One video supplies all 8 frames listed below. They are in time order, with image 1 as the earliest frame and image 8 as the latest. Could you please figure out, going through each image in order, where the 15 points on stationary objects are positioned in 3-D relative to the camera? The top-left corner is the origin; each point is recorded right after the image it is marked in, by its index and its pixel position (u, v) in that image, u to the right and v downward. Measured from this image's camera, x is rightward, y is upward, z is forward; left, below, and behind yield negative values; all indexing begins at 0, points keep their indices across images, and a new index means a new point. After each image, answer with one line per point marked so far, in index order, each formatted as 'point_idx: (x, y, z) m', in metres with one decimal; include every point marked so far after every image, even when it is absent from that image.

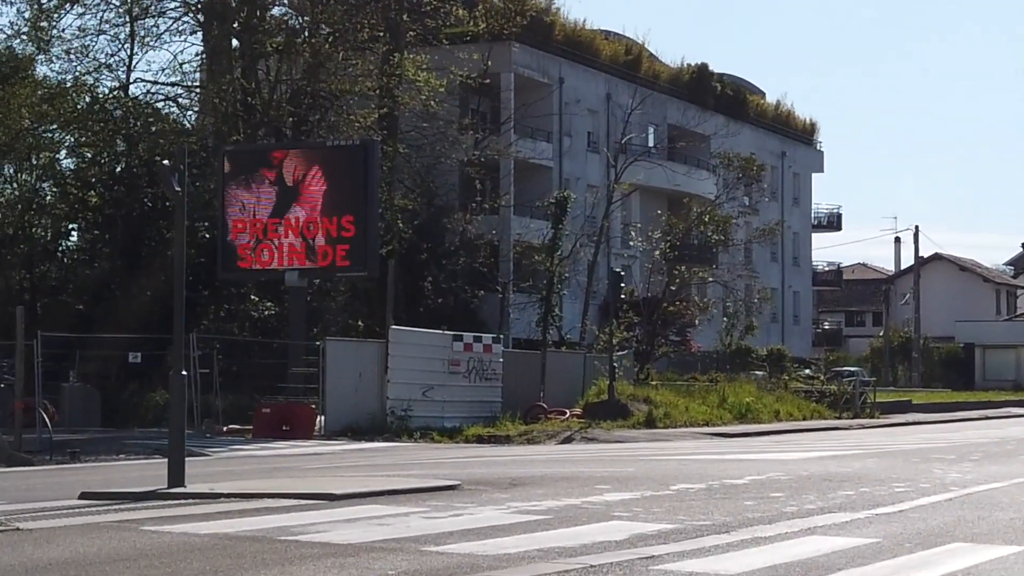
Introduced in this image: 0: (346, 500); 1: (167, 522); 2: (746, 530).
0: (-1.2, -1.6, +10.0) m
1: (-2.1, -1.4, +8.3) m
2: (+1.6, -1.7, +9.7) m
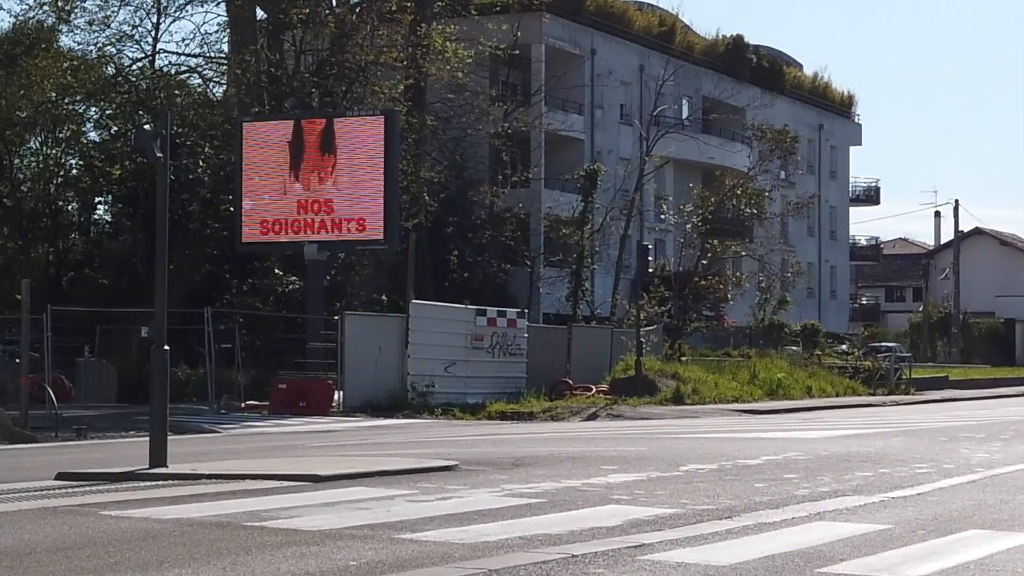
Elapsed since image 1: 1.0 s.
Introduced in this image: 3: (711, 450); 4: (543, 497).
0: (-1.2, -1.4, +9.6) m
1: (-2.2, -1.3, +7.9) m
2: (+1.6, -1.5, +9.1) m
3: (+2.2, -1.7, +14.8) m
4: (+0.2, -1.5, +9.6) m
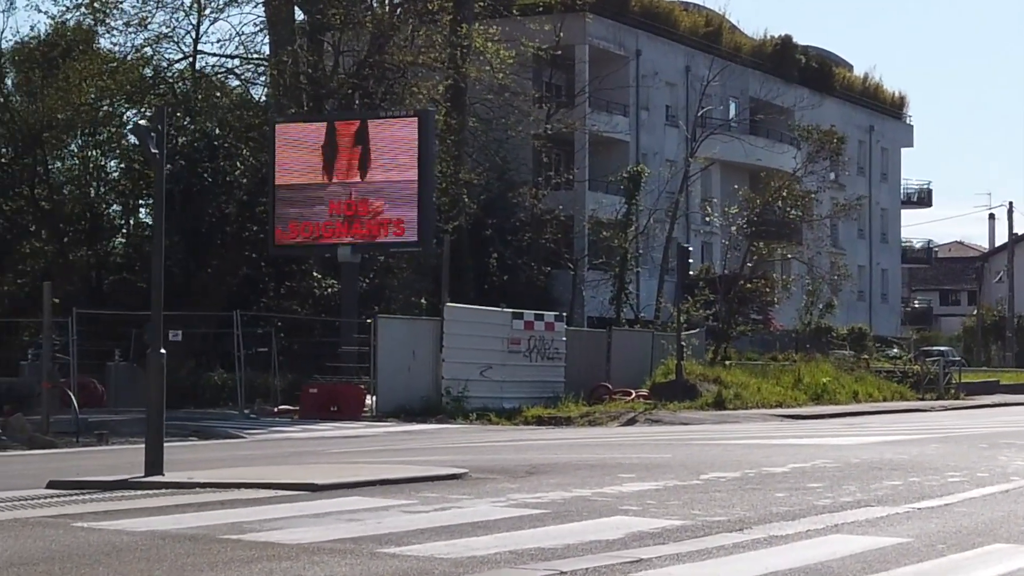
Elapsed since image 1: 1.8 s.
0: (-1.2, -1.4, +9.2) m
1: (-2.2, -1.3, +7.5) m
2: (+1.6, -1.5, +8.7) m
3: (+2.4, -1.8, +14.3) m
4: (+0.2, -1.5, +9.2) m
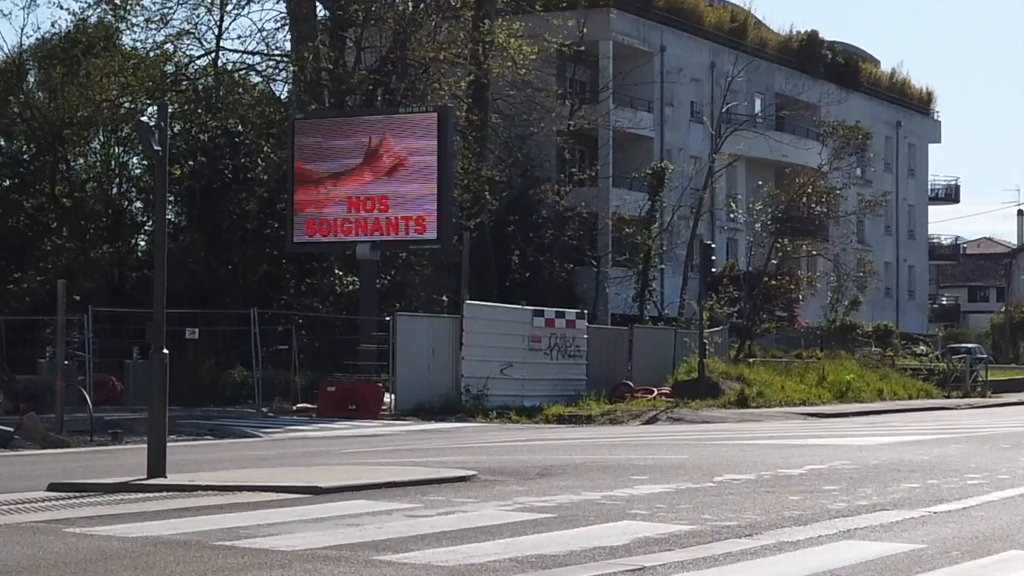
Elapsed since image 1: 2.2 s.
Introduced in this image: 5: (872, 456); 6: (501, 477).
0: (-1.2, -1.4, +9.0) m
1: (-2.2, -1.3, +7.4) m
2: (+1.6, -1.5, +8.4) m
3: (+2.5, -1.7, +14.1) m
4: (+0.3, -1.5, +9.0) m
5: (+3.8, -1.8, +14.3) m
6: (-0.1, -1.5, +11.0) m
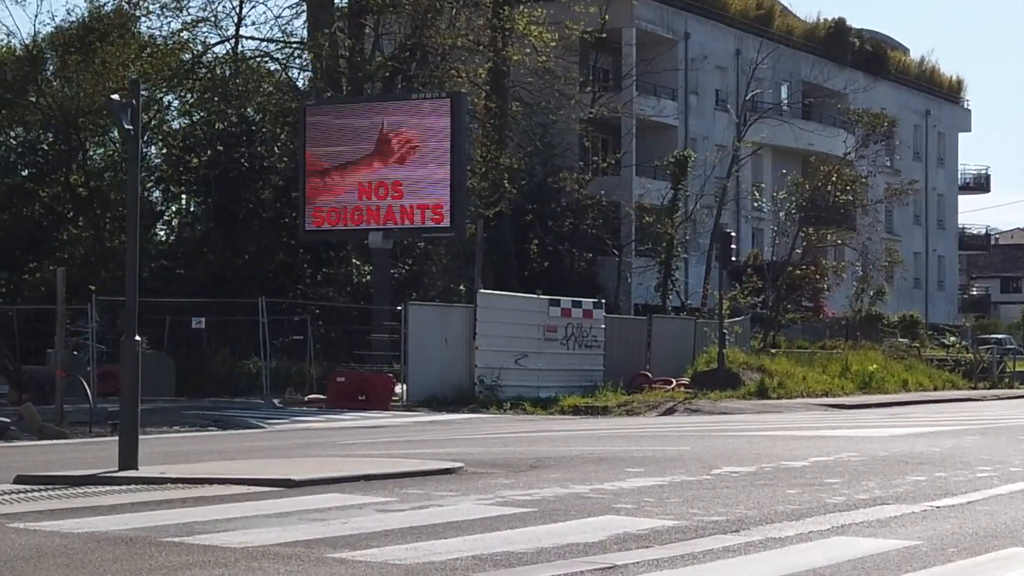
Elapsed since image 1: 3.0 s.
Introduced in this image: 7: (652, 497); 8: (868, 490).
0: (-1.3, -1.3, +8.7) m
1: (-2.4, -1.2, +7.1) m
2: (+1.5, -1.4, +8.1) m
3: (+2.5, -1.6, +13.7) m
4: (+0.2, -1.4, +8.7) m
5: (+3.7, -1.6, +13.9) m
6: (-0.2, -1.4, +10.7) m
7: (+0.9, -1.4, +9.3) m
8: (+2.6, -1.5, +10.2) m
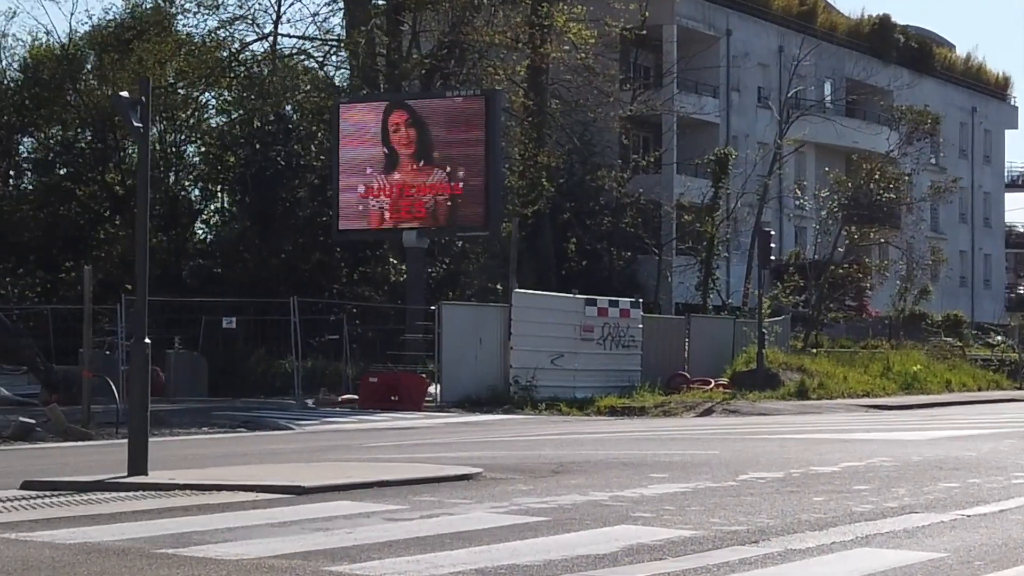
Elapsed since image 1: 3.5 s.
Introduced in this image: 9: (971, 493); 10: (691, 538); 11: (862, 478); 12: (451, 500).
0: (-1.2, -1.3, +8.5) m
1: (-2.3, -1.2, +6.9) m
2: (+1.5, -1.4, +7.8) m
3: (+2.7, -1.6, +13.3) m
4: (+0.2, -1.4, +8.4) m
5: (+4.0, -1.6, +13.5) m
6: (0.0, -1.4, +10.4) m
7: (+1.1, -1.4, +9.0) m
8: (+2.8, -1.5, +9.9) m
9: (+3.4, -1.5, +10.3) m
10: (+1.0, -1.4, +7.7) m
11: (+2.8, -1.5, +11.0) m
12: (-0.4, -1.3, +8.7) m
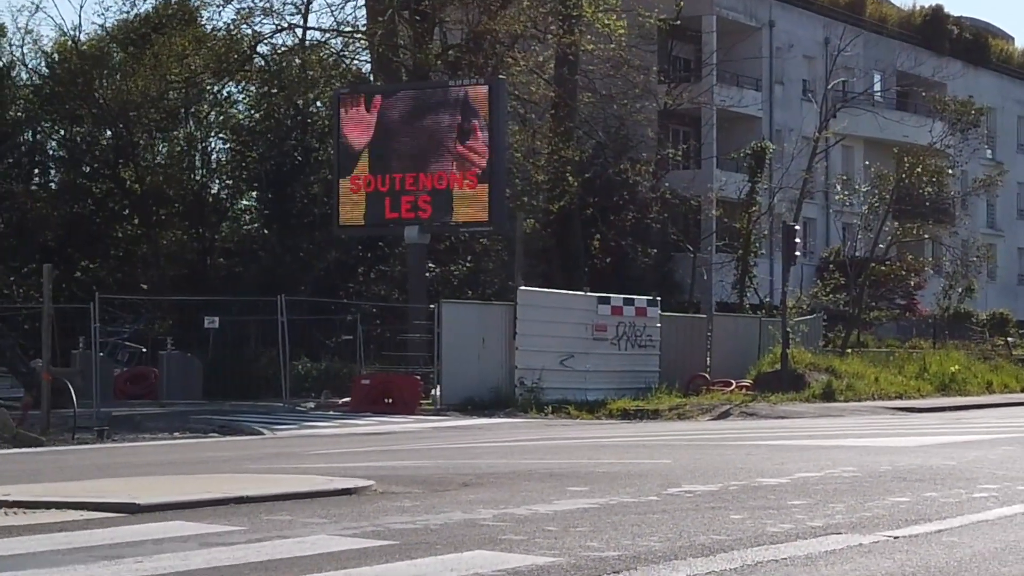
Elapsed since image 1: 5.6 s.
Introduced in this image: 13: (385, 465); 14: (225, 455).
0: (-2.0, -1.3, +7.7) m
1: (-3.2, -1.2, +6.2) m
2: (+0.7, -1.4, +6.8) m
3: (+2.2, -1.6, +12.3) m
4: (-0.6, -1.4, +7.5) m
5: (+3.4, -1.6, +12.5) m
6: (-0.7, -1.4, +9.5) m
7: (+0.3, -1.4, +8.1) m
8: (+2.0, -1.5, +8.9) m
9: (+2.7, -1.5, +9.3) m
10: (+0.2, -1.4, +6.8) m
11: (+2.1, -1.5, +10.0) m
12: (-1.2, -1.3, +7.9) m
13: (-1.1, -1.5, +11.9) m
14: (-2.9, -1.7, +14.1) m
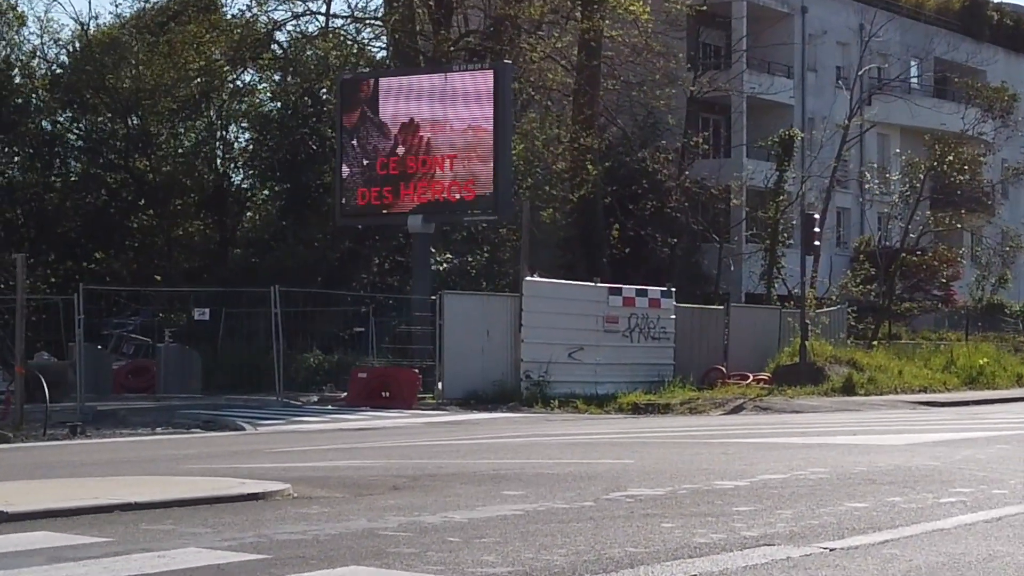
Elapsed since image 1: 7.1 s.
0: (-2.6, -1.2, +7.2) m
1: (-3.8, -1.2, +5.7) m
2: (+0.1, -1.3, +6.2) m
3: (+1.8, -1.5, +11.7) m
4: (-1.1, -1.3, +7.0) m
5: (+3.1, -1.5, +11.8) m
6: (-1.2, -1.3, +9.0) m
7: (-0.2, -1.3, +7.5) m
8: (+1.6, -1.4, +8.2) m
9: (+2.3, -1.4, +8.6) m
10: (-0.4, -1.3, +6.2) m
11: (+1.7, -1.4, +9.3) m
12: (-1.7, -1.3, +7.3) m
13: (-1.5, -1.5, +11.3) m
14: (-3.2, -1.6, +13.7) m
